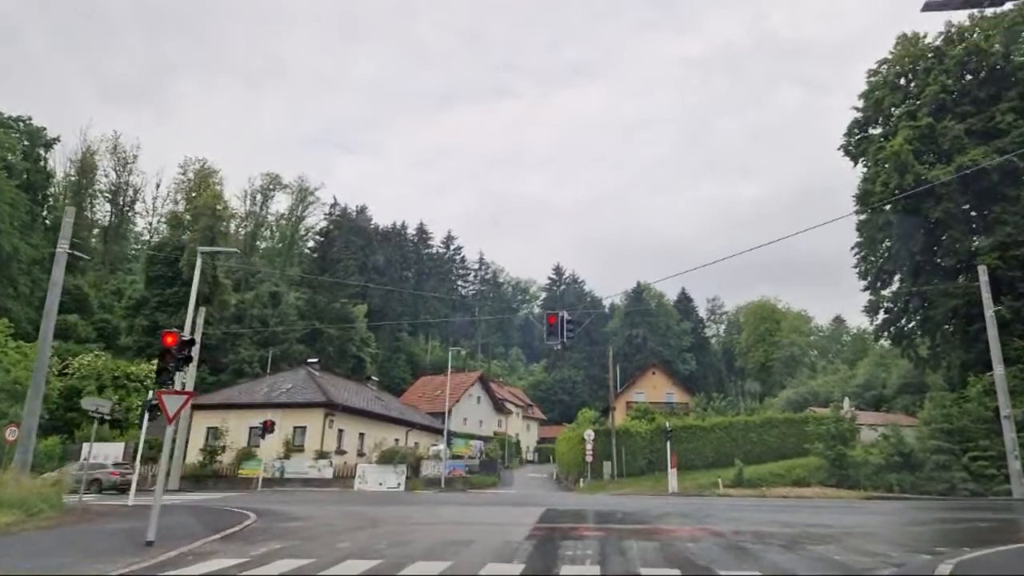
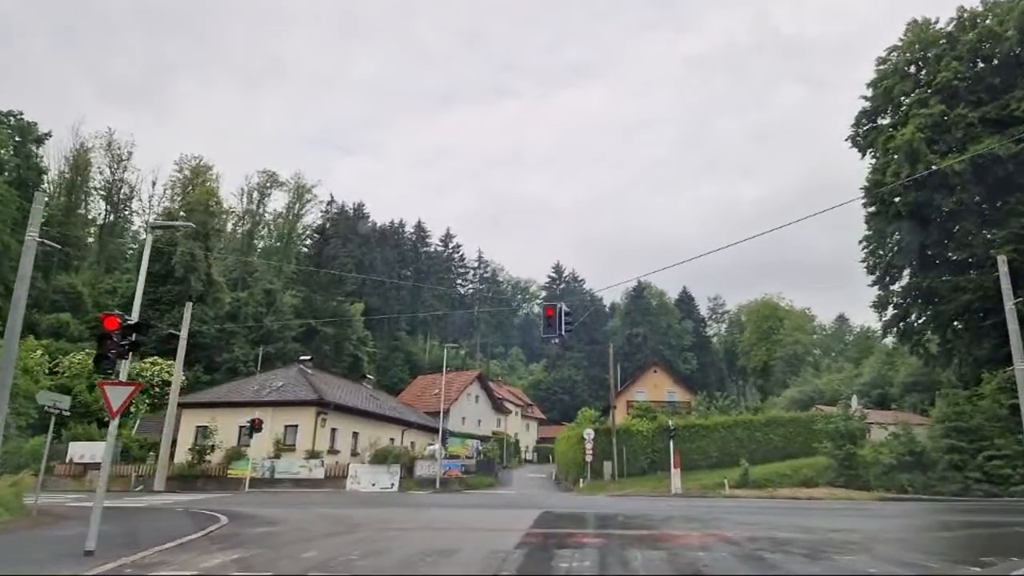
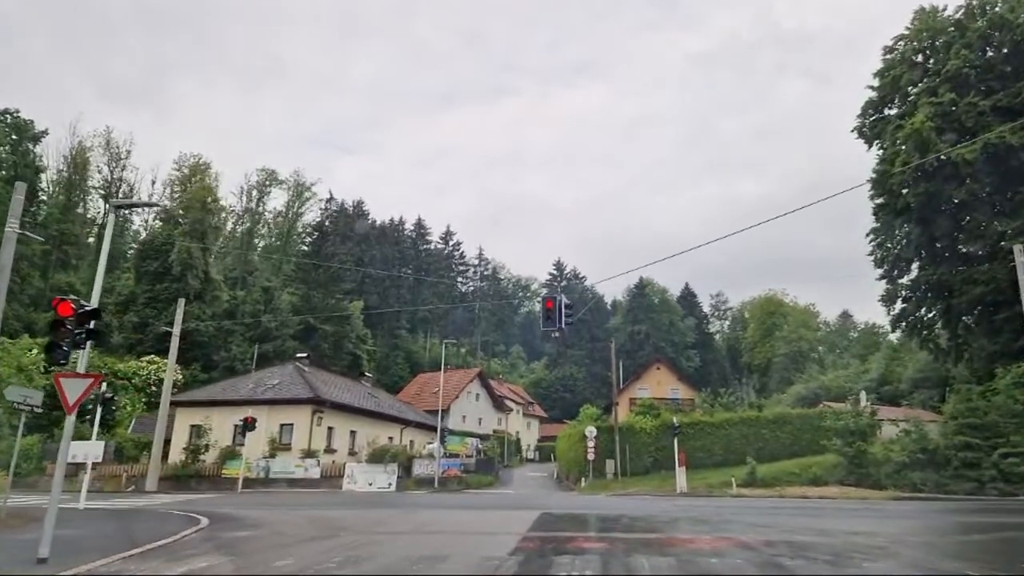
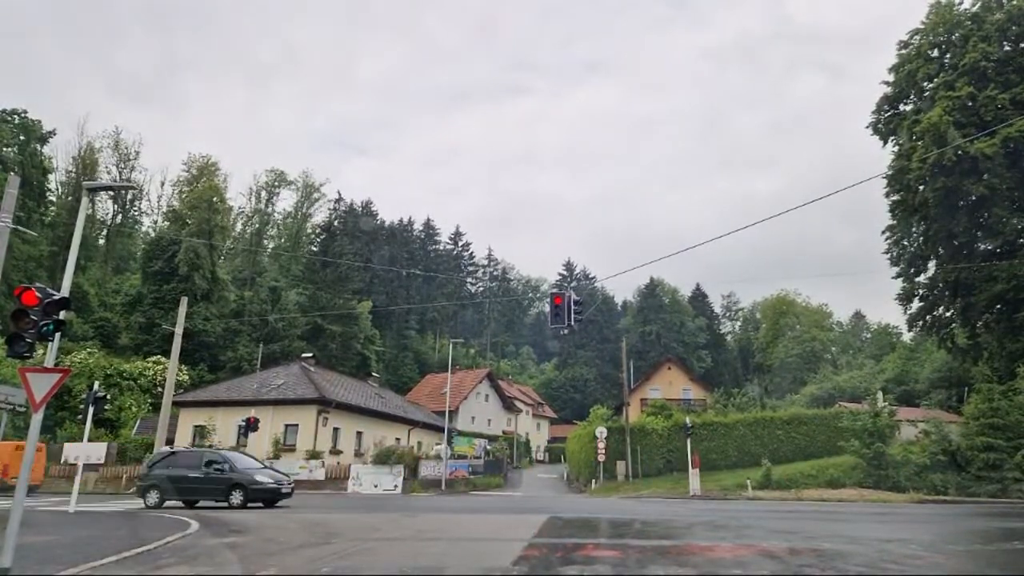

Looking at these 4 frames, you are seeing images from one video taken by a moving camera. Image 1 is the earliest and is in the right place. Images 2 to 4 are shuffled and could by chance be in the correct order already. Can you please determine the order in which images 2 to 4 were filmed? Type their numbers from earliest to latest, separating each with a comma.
2, 3, 4
